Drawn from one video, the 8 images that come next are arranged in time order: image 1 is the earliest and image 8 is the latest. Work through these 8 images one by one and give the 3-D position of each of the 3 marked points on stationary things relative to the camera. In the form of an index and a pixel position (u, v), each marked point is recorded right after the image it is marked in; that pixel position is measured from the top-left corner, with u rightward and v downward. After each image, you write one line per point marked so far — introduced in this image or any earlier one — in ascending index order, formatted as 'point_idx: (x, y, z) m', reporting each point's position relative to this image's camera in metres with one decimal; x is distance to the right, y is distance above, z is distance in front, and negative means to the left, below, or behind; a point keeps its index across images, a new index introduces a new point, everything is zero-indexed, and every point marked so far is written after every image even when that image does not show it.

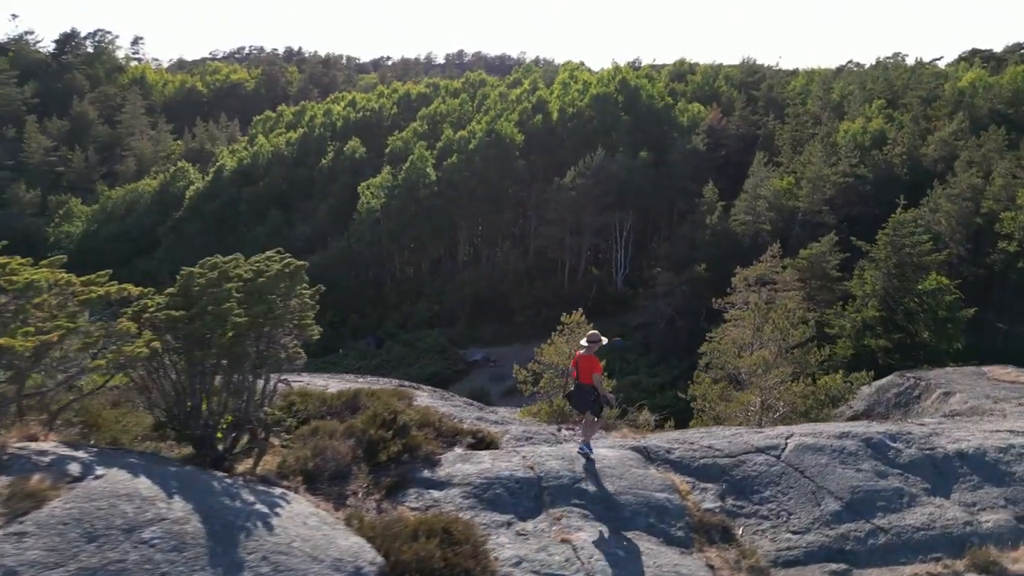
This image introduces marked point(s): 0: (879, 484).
0: (+3.3, -1.8, +7.6) m
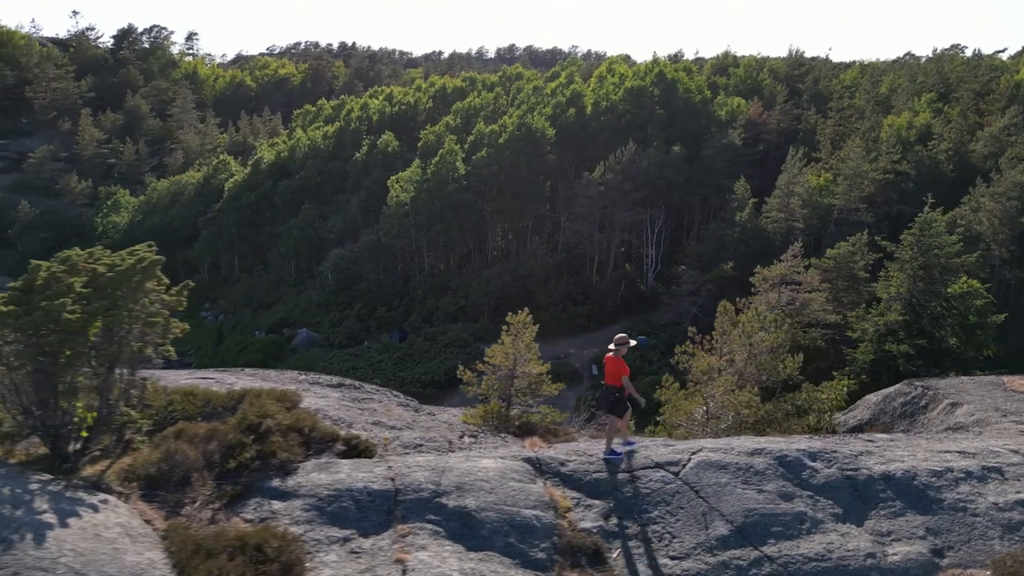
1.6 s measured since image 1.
0: (+2.2, -1.8, +7.0) m
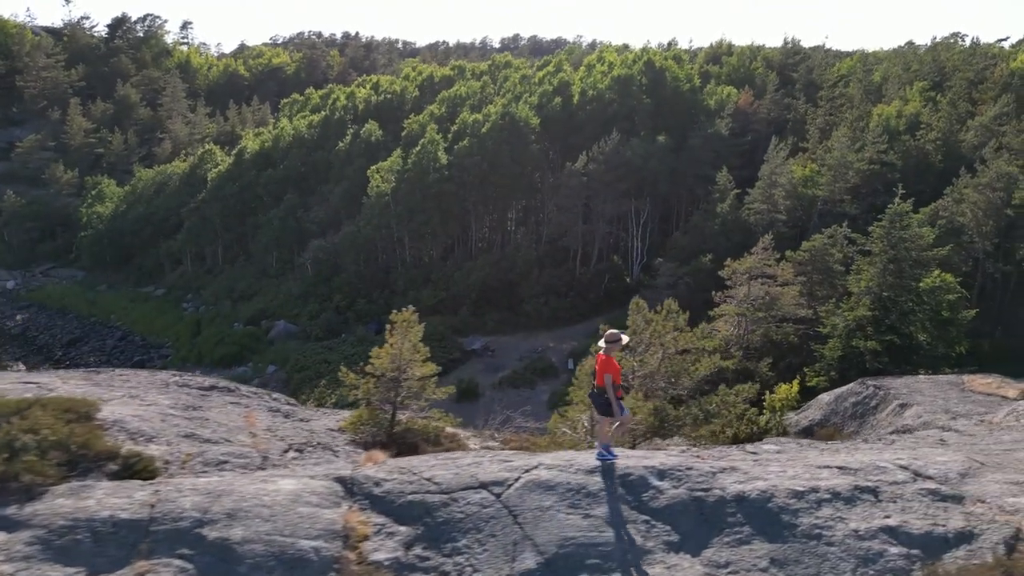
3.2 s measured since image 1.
0: (+0.6, -1.8, +6.2) m
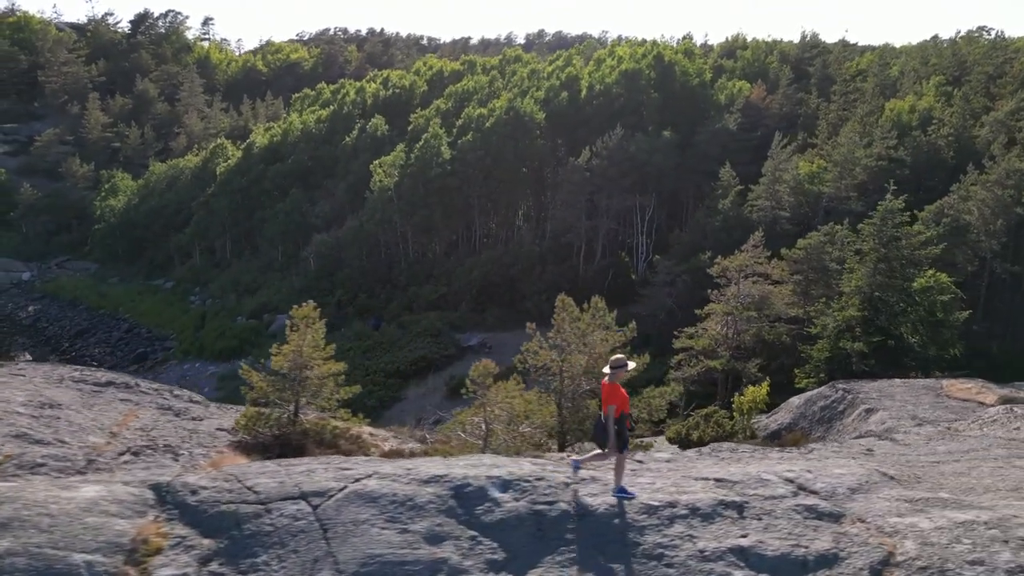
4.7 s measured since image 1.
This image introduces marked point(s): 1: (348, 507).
0: (-0.7, -1.8, +5.7) m
1: (-1.2, -1.6, +6.1) m
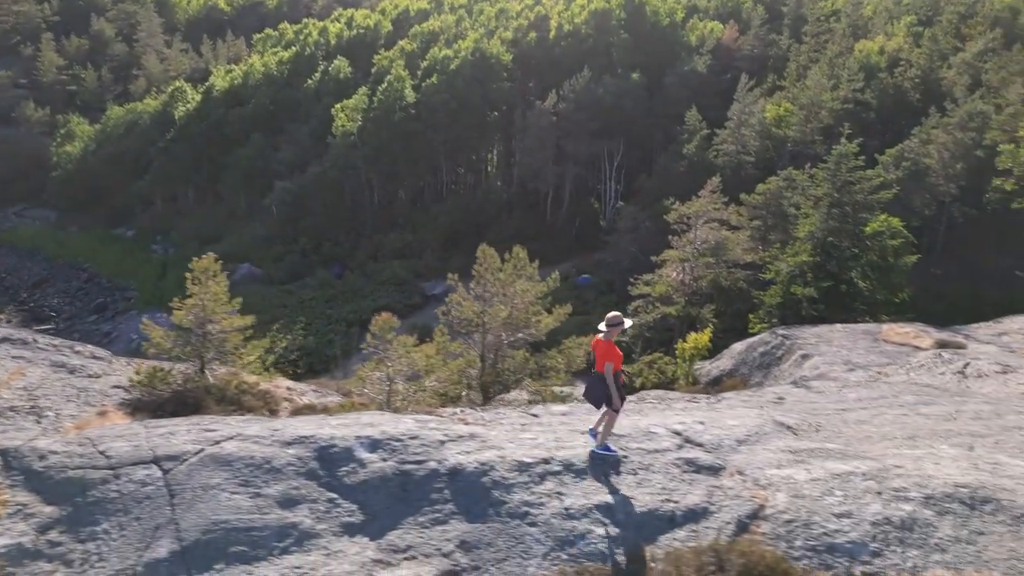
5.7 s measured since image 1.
0: (-1.6, -1.5, +5.6) m
1: (-2.2, -1.3, +5.9) m
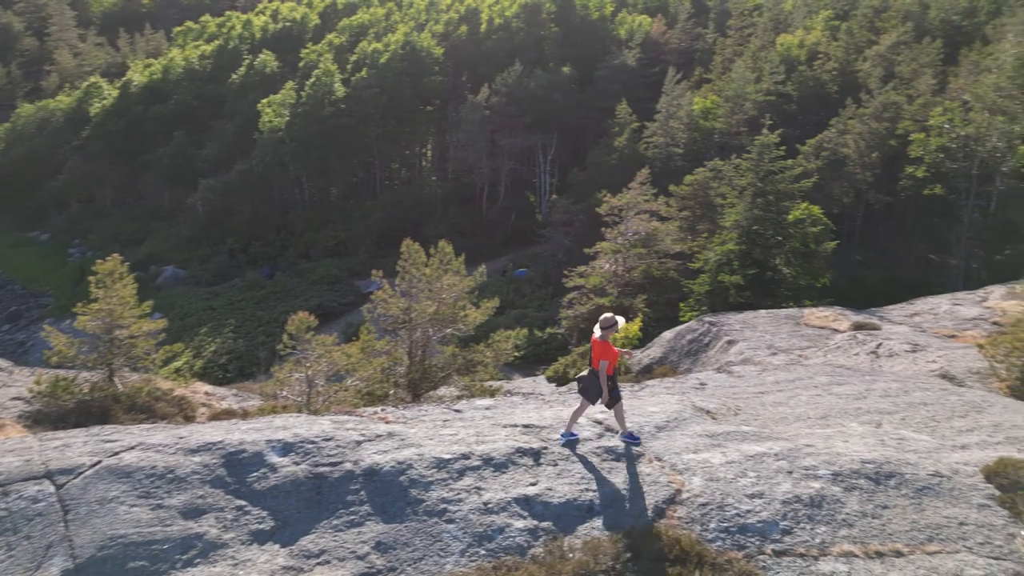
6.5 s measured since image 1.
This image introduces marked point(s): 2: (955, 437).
0: (-2.2, -1.5, +5.4) m
1: (-2.7, -1.3, +5.8) m
2: (+4.5, -1.5, +8.6) m
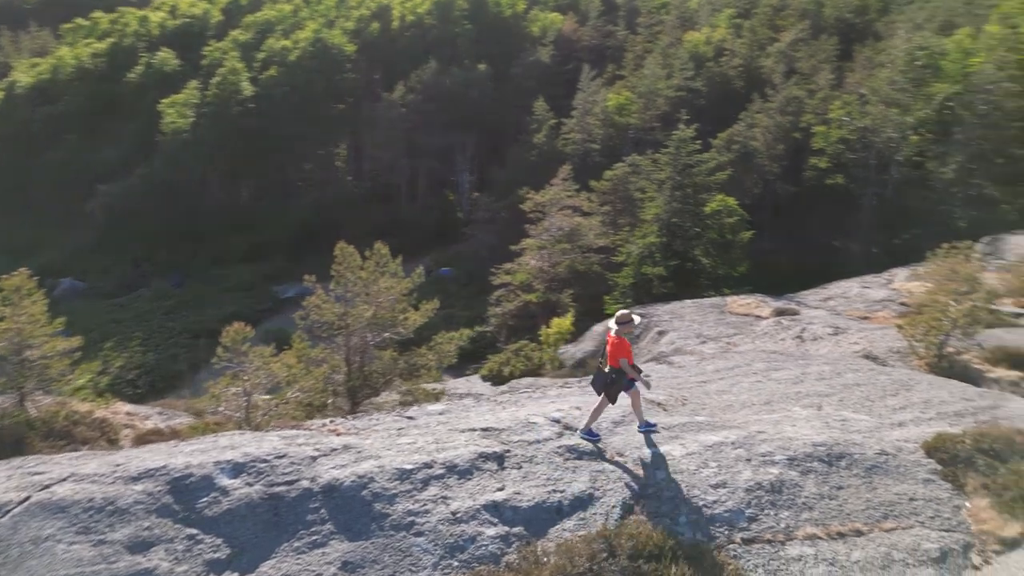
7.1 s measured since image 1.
0: (-2.3, -1.6, +5.1) m
1: (-2.9, -1.4, +5.4) m
2: (+4.0, -1.3, +8.9) m
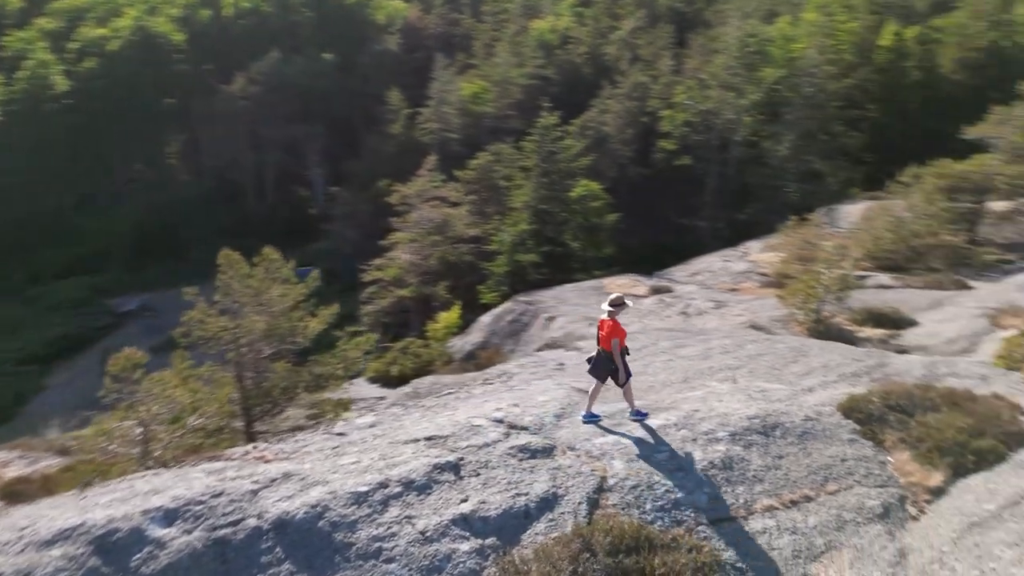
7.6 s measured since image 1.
0: (-2.4, -1.8, +4.5) m
1: (-3.0, -1.6, +4.7) m
2: (+3.2, -1.0, +9.4) m
